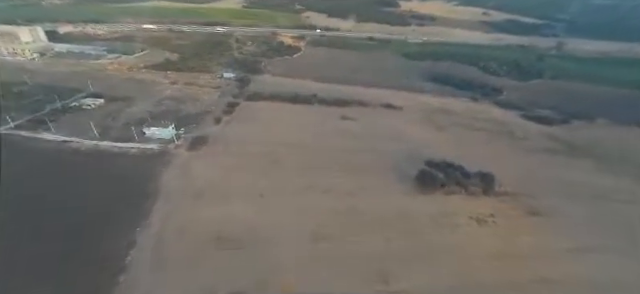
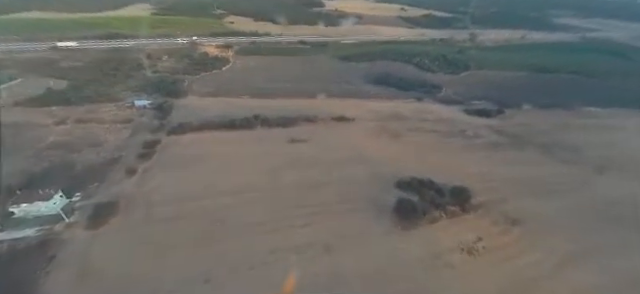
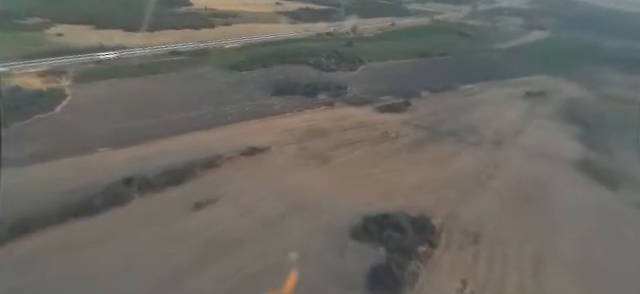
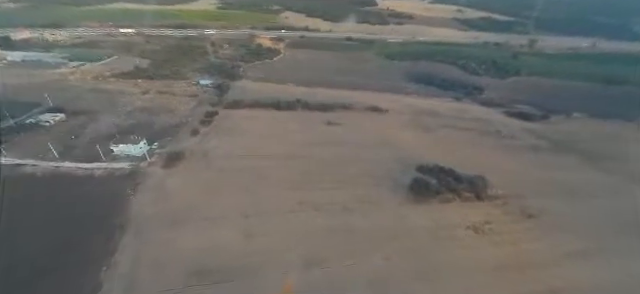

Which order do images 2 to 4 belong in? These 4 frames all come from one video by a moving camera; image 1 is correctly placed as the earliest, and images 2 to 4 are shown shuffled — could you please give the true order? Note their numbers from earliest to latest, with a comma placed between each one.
4, 2, 3
